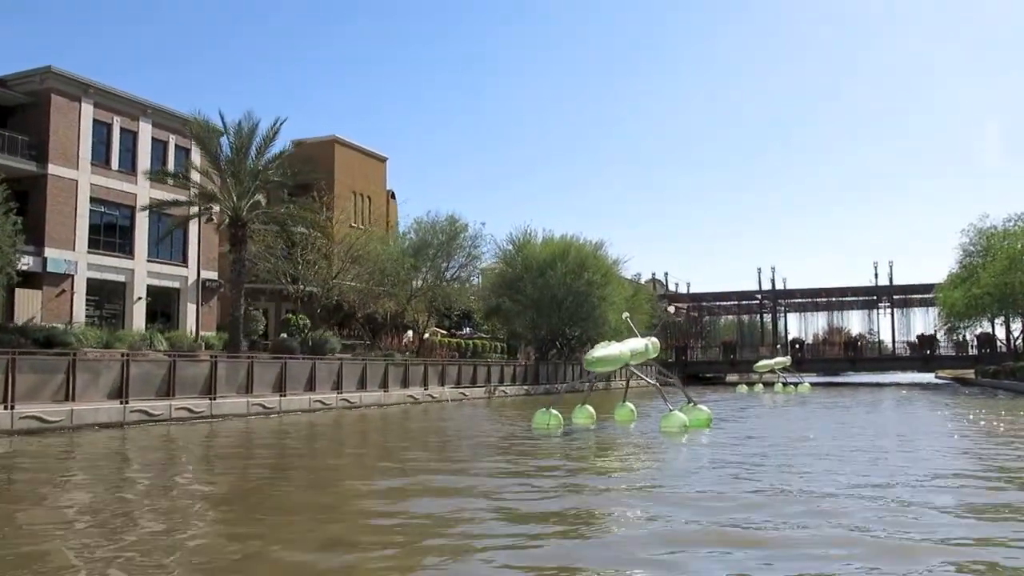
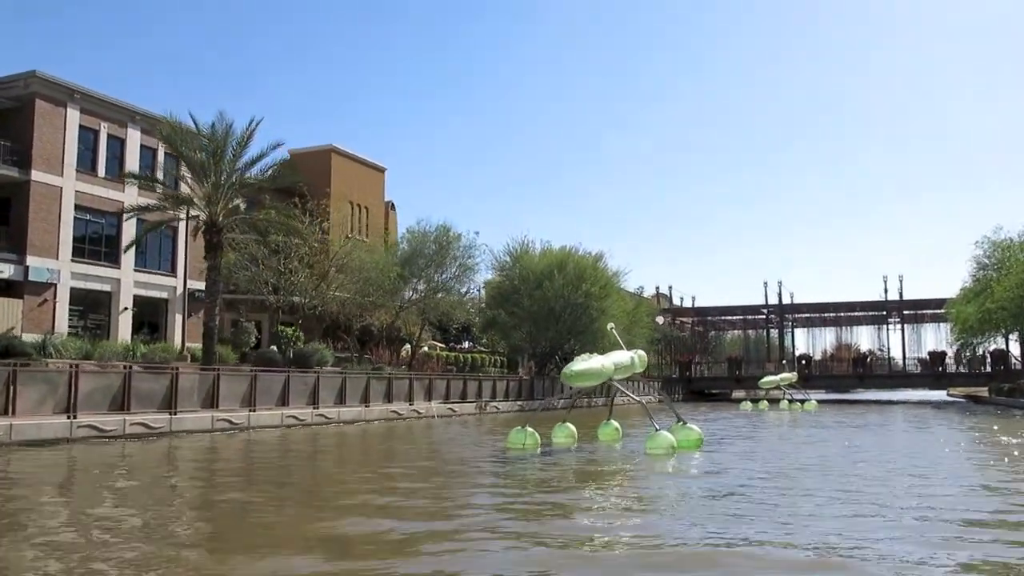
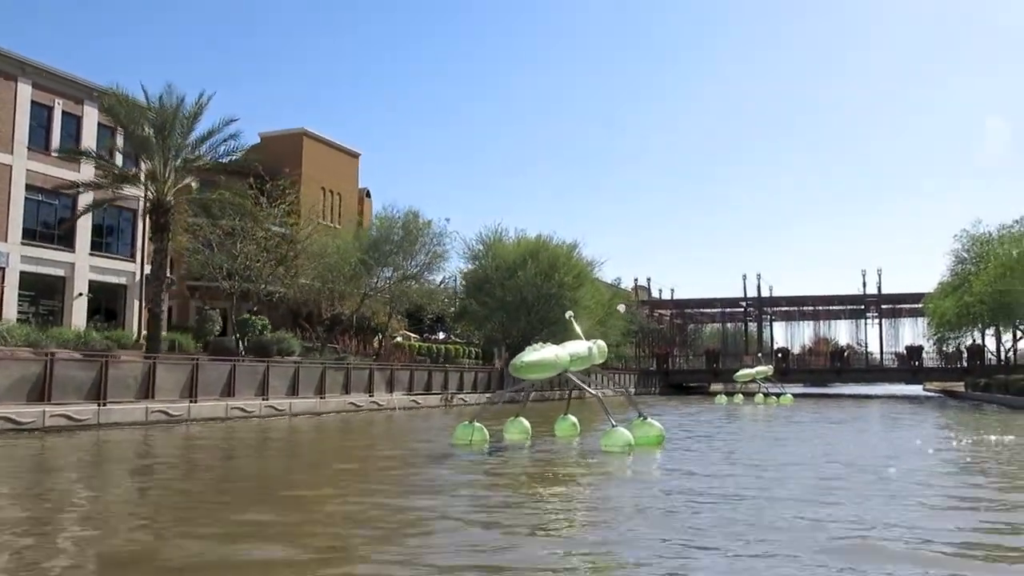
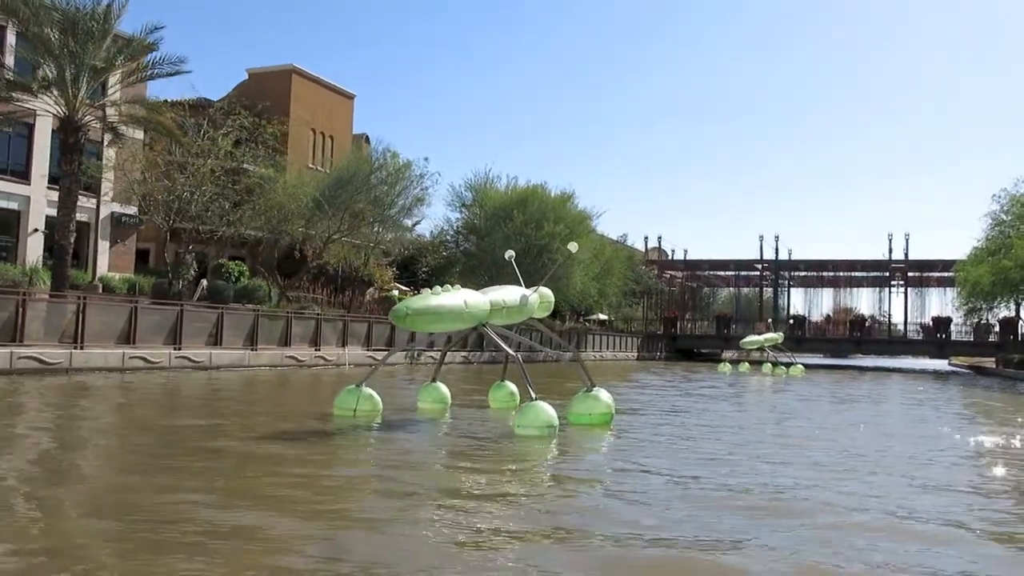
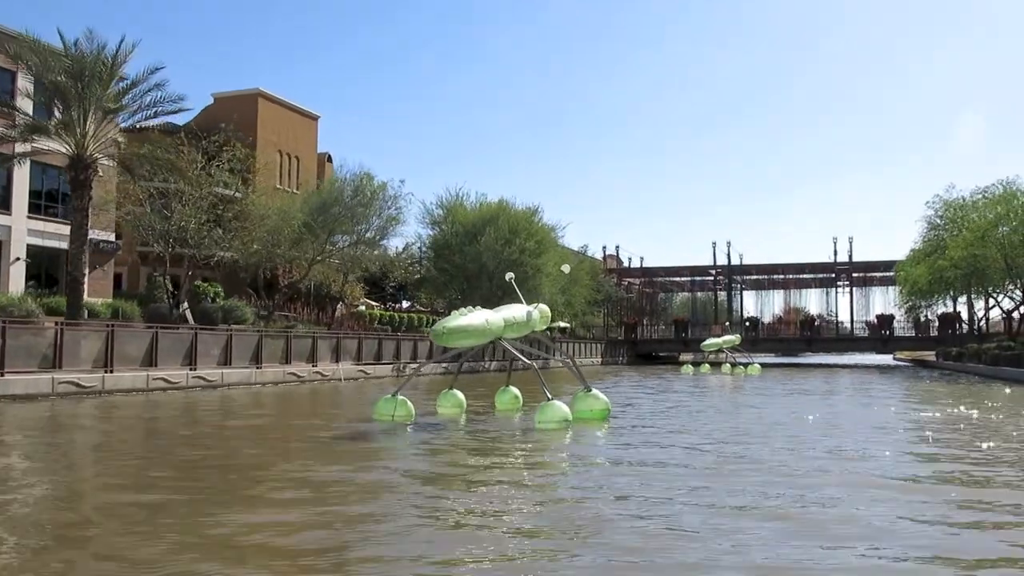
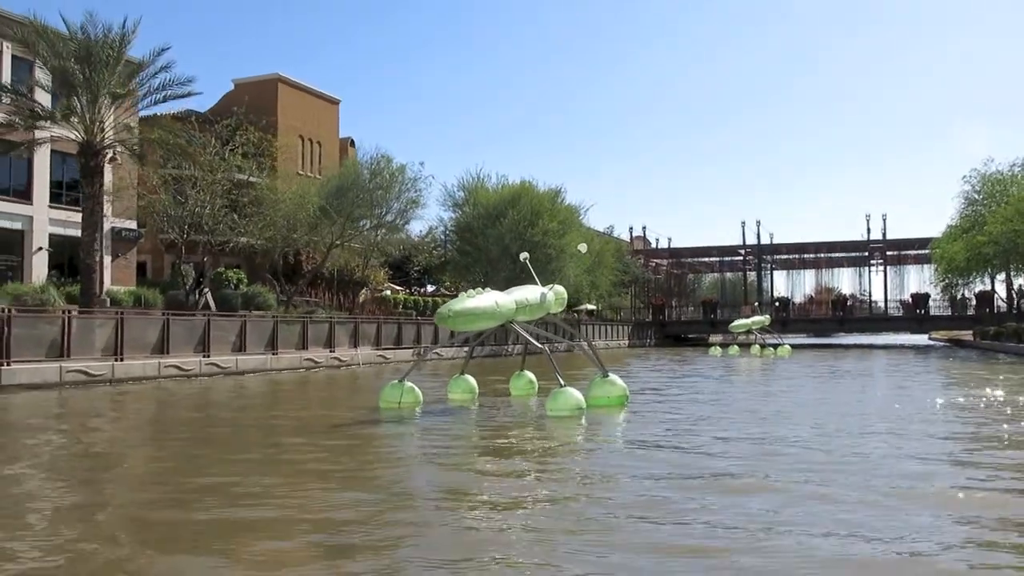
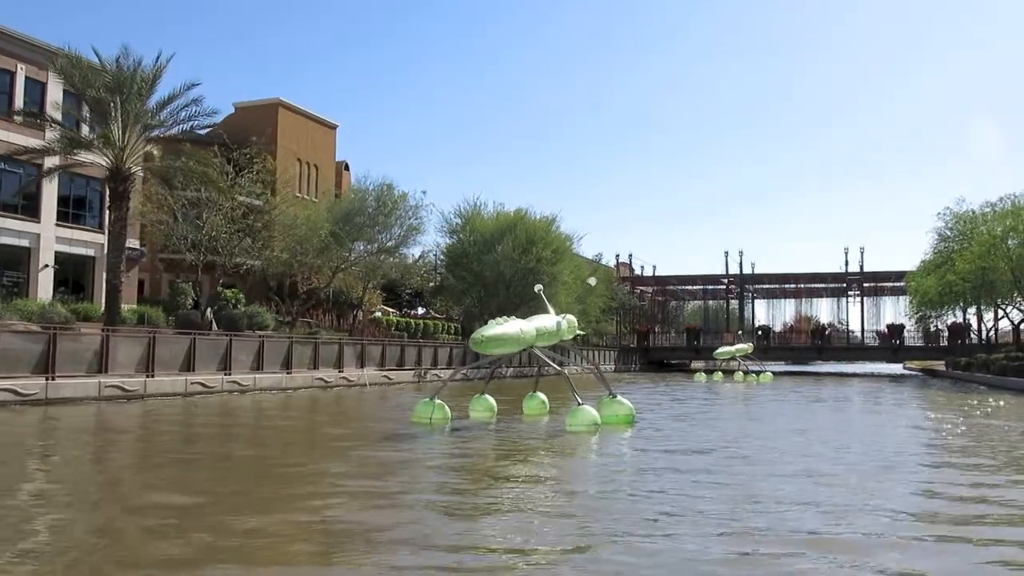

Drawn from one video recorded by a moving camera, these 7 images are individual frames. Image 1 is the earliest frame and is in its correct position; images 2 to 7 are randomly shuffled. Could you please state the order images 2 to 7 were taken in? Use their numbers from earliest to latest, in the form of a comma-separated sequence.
2, 3, 7, 5, 6, 4
